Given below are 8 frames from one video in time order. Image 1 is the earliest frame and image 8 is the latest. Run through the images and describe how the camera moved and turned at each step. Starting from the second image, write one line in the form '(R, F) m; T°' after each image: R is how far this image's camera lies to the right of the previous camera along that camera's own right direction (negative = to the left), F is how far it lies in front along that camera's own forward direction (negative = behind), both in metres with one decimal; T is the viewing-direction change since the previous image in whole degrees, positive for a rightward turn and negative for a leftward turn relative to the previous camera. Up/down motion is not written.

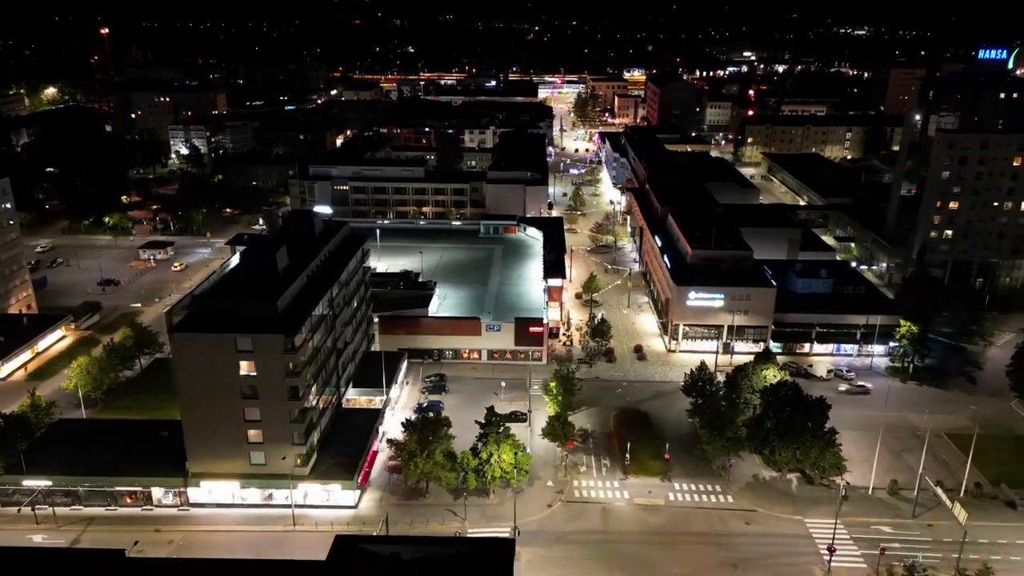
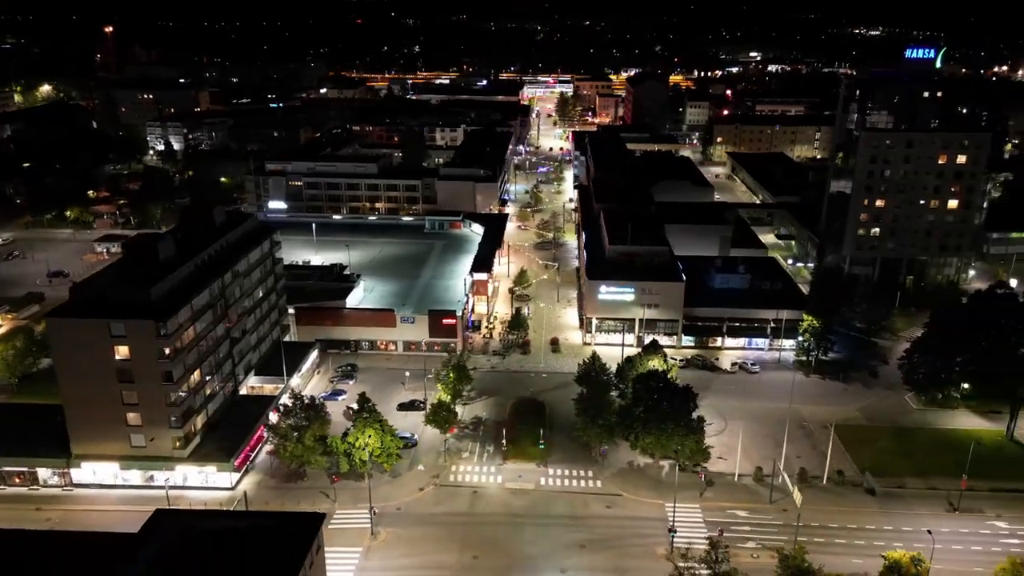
(+8.3, -1.3) m; -1°
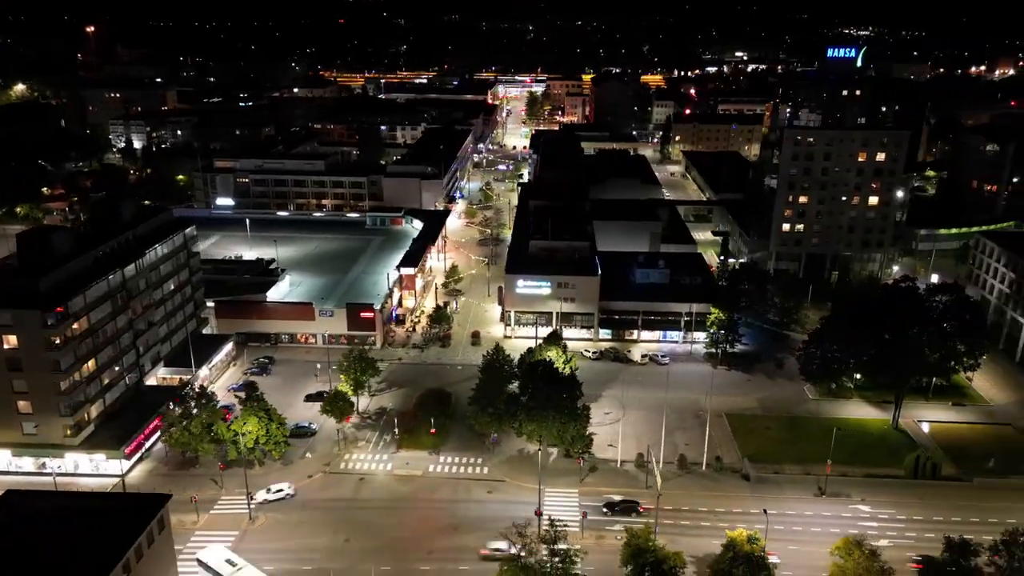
(+6.6, -1.2) m; +1°
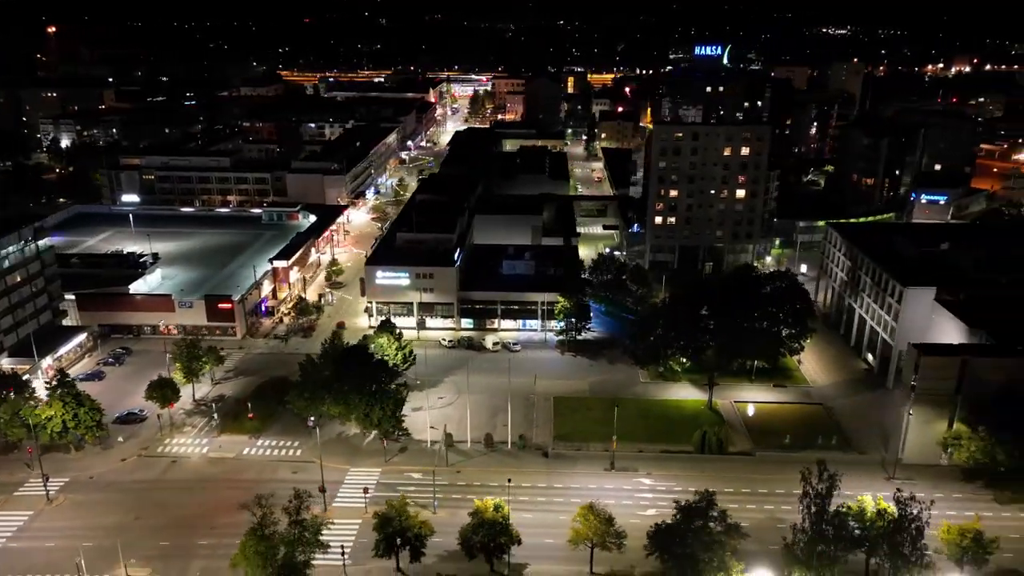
(+11.3, -2.1) m; +1°
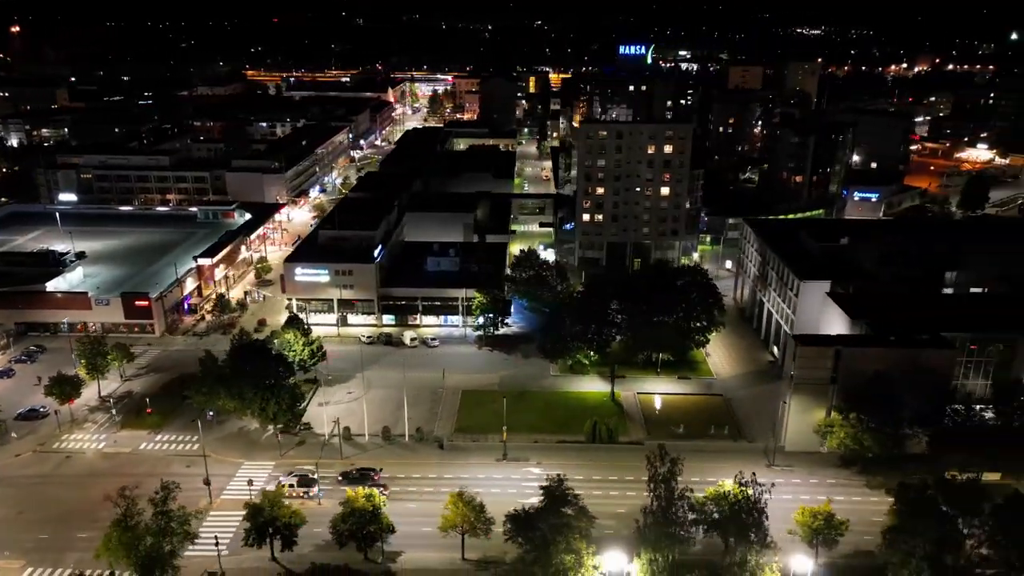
(+5.6, -0.9) m; +1°
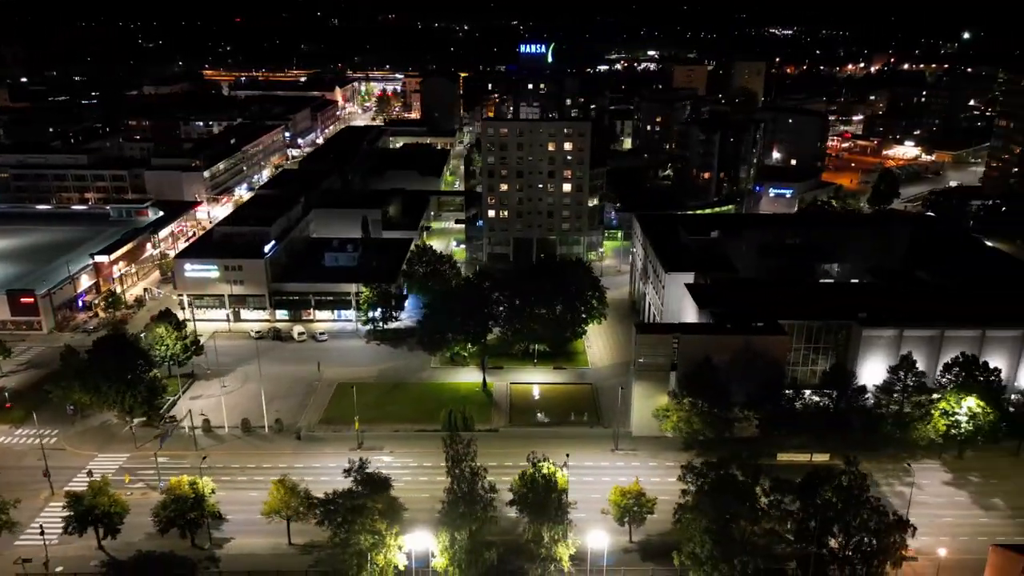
(+8.3, -1.2) m; +2°
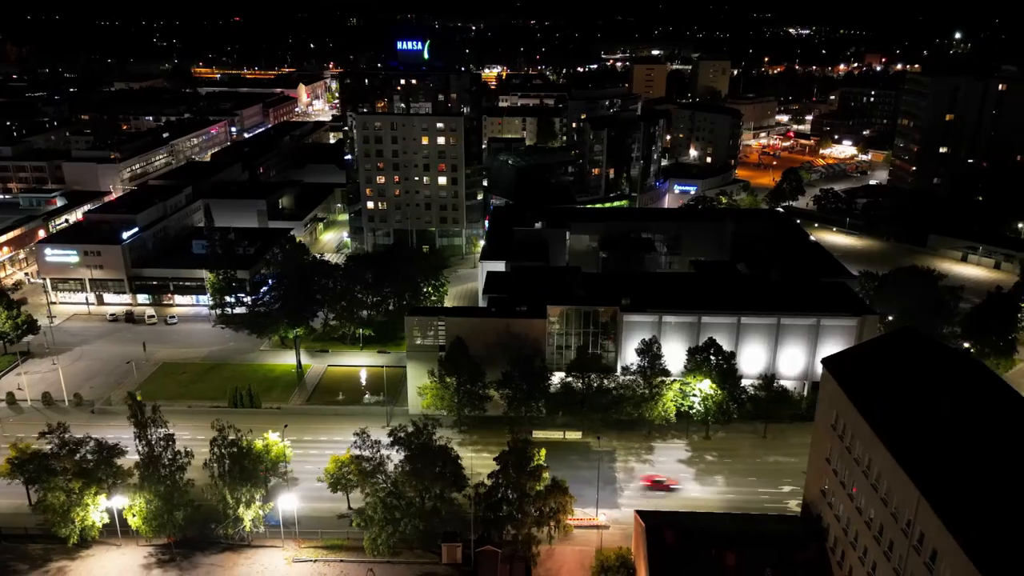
(+16.2, -2.2) m; -1°
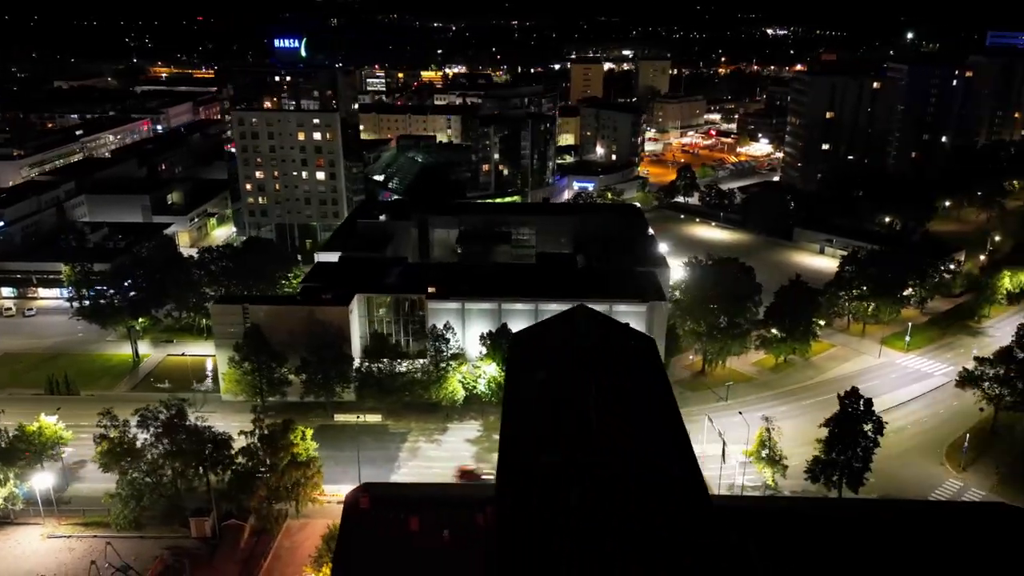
(+12.3, -2.0) m; +1°
